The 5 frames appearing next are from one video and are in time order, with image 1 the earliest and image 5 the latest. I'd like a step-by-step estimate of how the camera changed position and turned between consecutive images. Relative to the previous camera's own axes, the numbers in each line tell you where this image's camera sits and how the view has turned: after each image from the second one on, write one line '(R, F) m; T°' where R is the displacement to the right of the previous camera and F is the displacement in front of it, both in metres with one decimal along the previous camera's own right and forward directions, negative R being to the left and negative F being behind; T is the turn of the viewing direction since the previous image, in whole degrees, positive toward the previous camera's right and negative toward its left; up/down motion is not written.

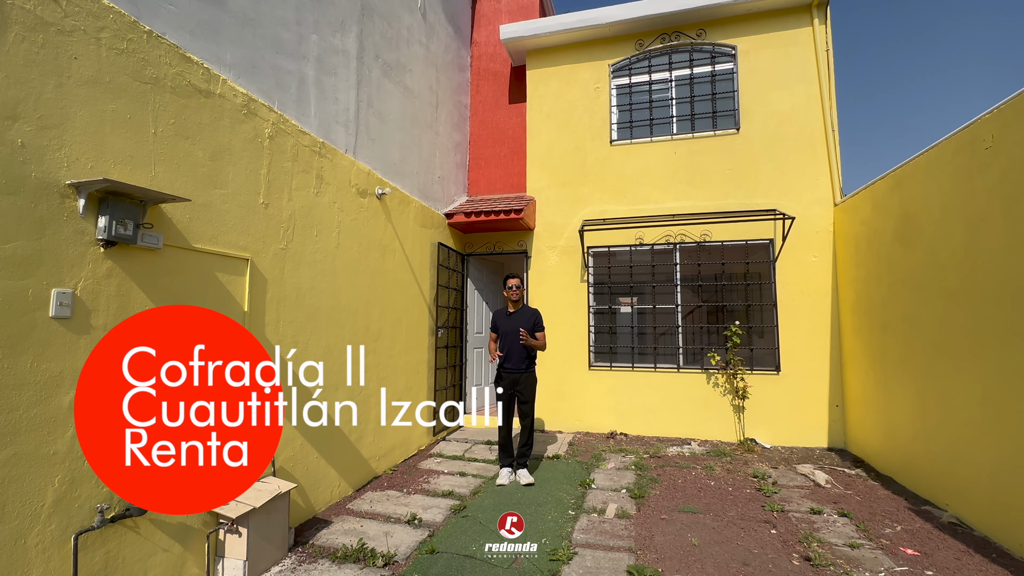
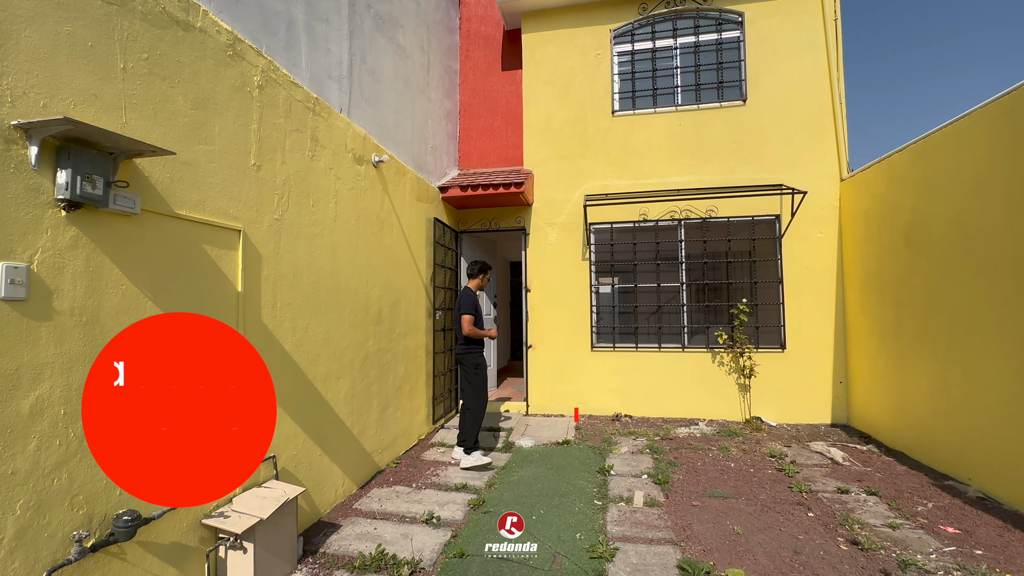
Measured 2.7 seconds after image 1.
(-0.3, +0.3) m; +4°
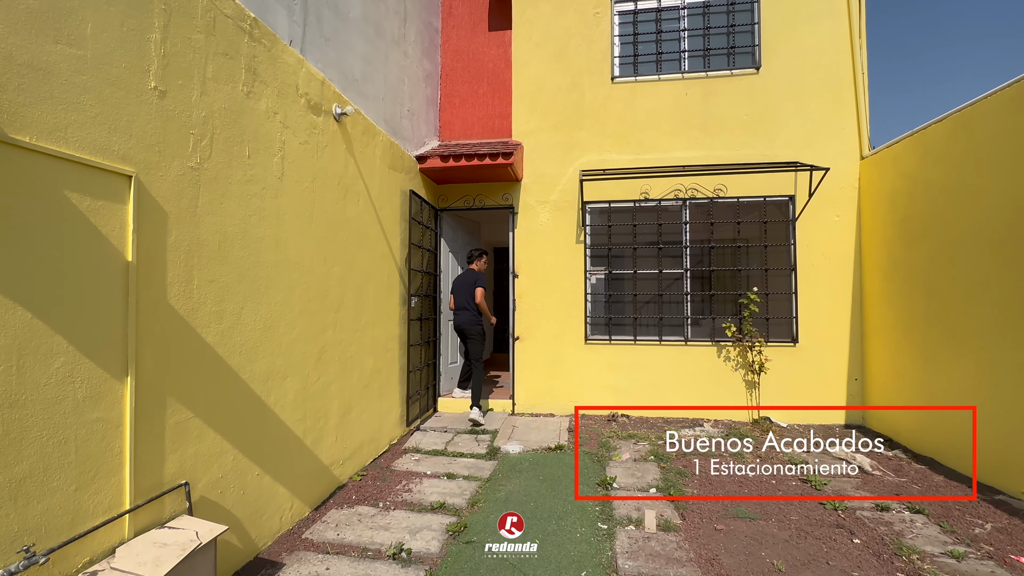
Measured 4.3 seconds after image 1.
(0.0, +0.5) m; +2°
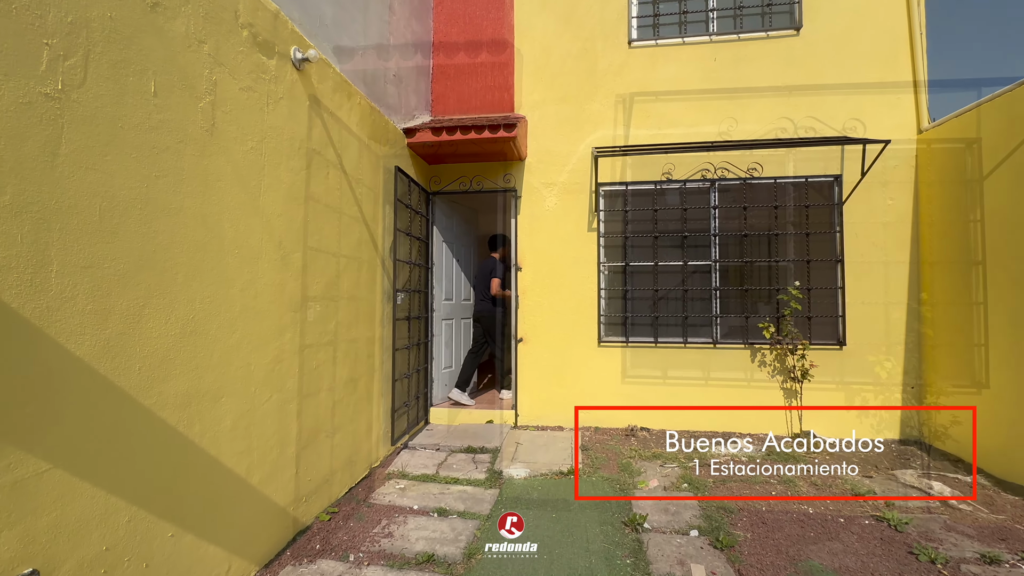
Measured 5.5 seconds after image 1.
(0.0, +0.5) m; 0°
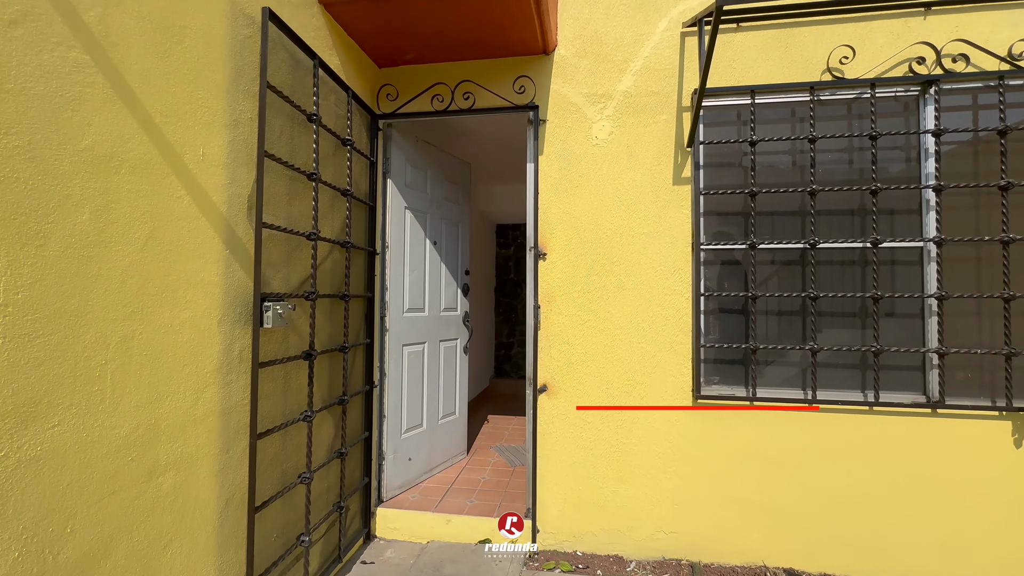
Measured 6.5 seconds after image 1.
(0.0, +0.6) m; -3°
